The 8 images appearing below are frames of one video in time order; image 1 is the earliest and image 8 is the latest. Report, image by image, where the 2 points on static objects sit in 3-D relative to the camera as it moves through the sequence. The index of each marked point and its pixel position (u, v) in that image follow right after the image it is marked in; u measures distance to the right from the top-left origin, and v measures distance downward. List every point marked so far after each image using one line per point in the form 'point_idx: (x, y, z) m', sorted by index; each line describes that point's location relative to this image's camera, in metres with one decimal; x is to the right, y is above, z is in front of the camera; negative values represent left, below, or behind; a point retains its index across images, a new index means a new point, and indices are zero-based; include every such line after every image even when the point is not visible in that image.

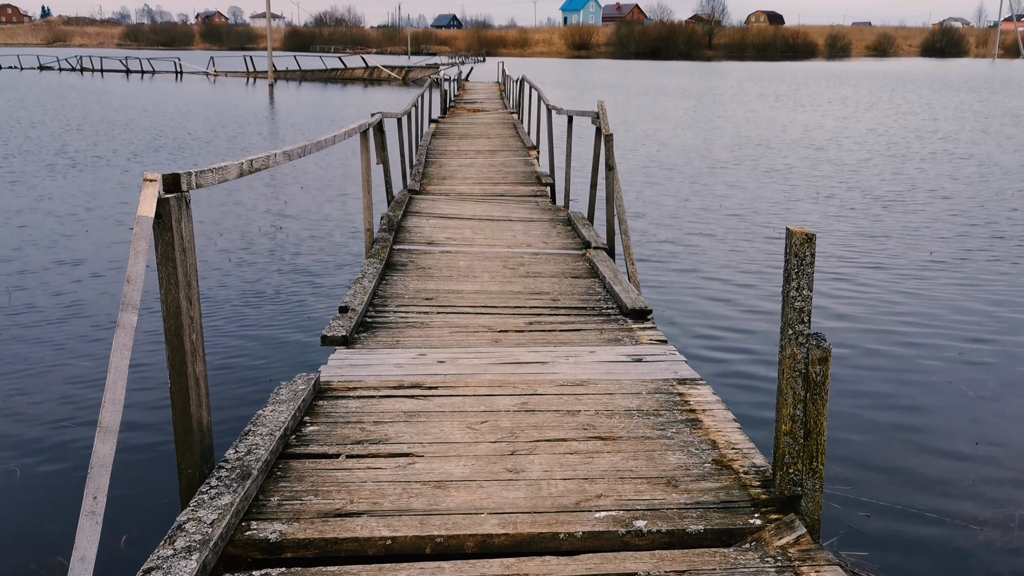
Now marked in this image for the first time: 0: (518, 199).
0: (0.0, +0.8, +9.7) m
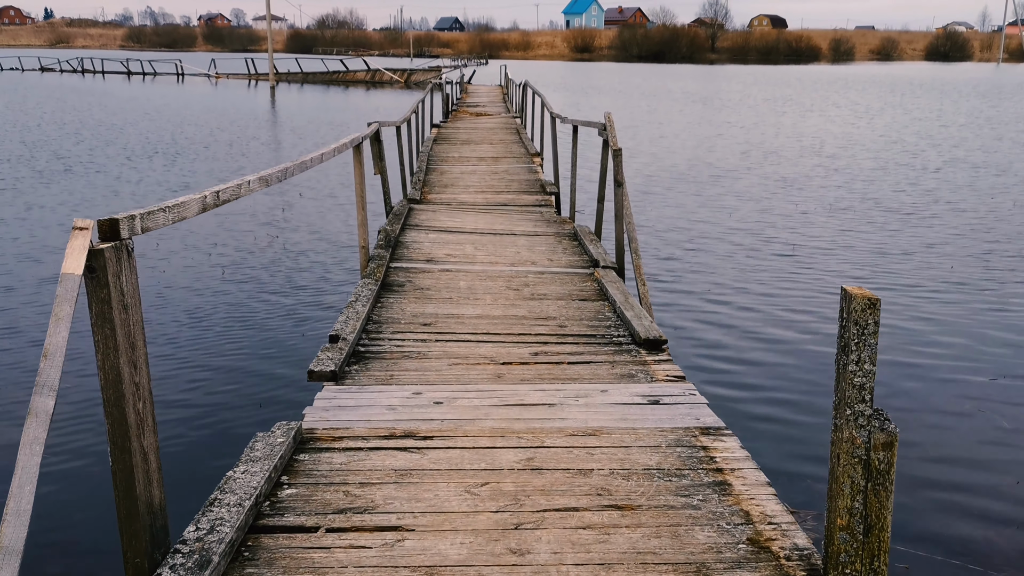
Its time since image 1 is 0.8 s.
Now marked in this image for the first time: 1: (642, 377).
0: (+0.1, +0.6, +9.3) m
1: (+0.5, -0.3, +4.0) m
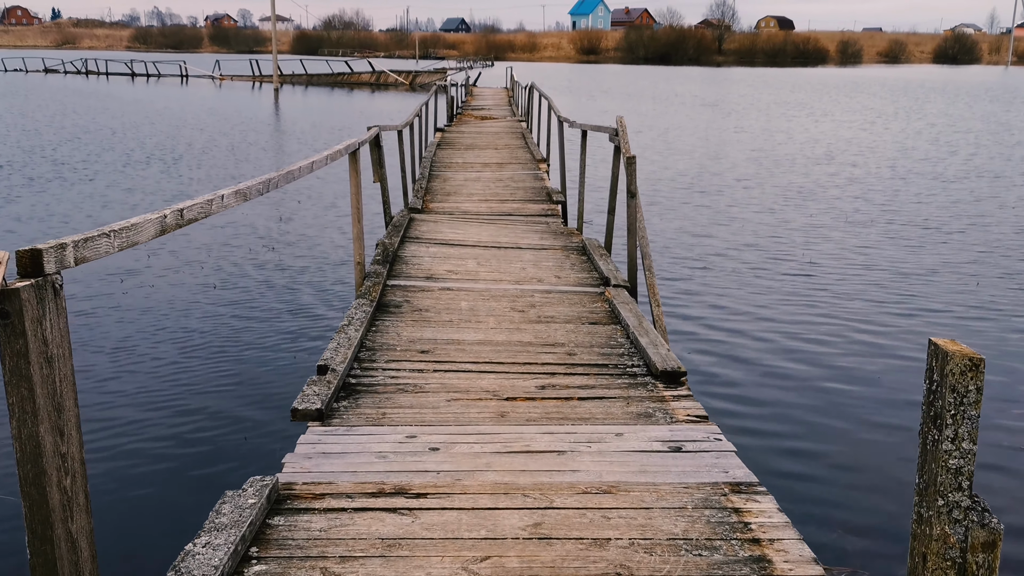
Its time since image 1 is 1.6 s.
0: (+0.1, +0.5, +9.0) m
1: (+0.5, -0.4, +3.6) m
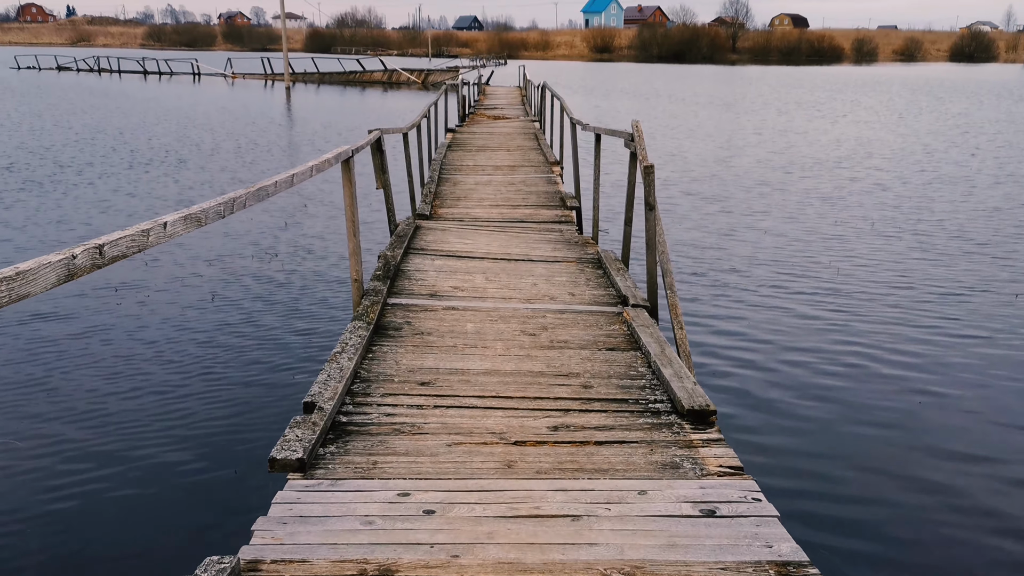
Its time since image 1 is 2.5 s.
0: (+0.2, +0.5, +8.5) m
1: (+0.5, -0.5, +3.2) m
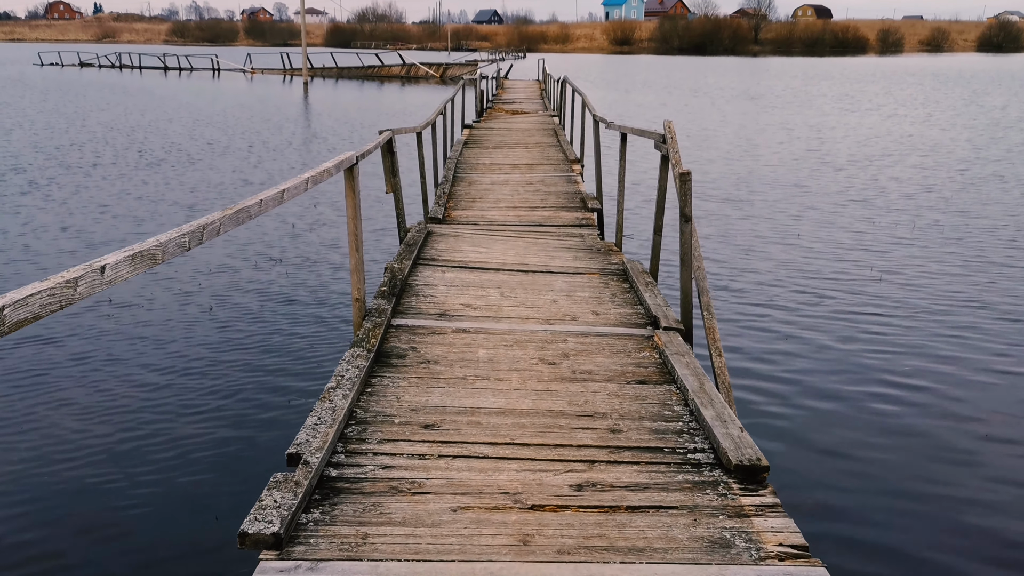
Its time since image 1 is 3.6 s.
0: (+0.3, +0.4, +8.0) m
1: (+0.5, -0.6, +2.6) m
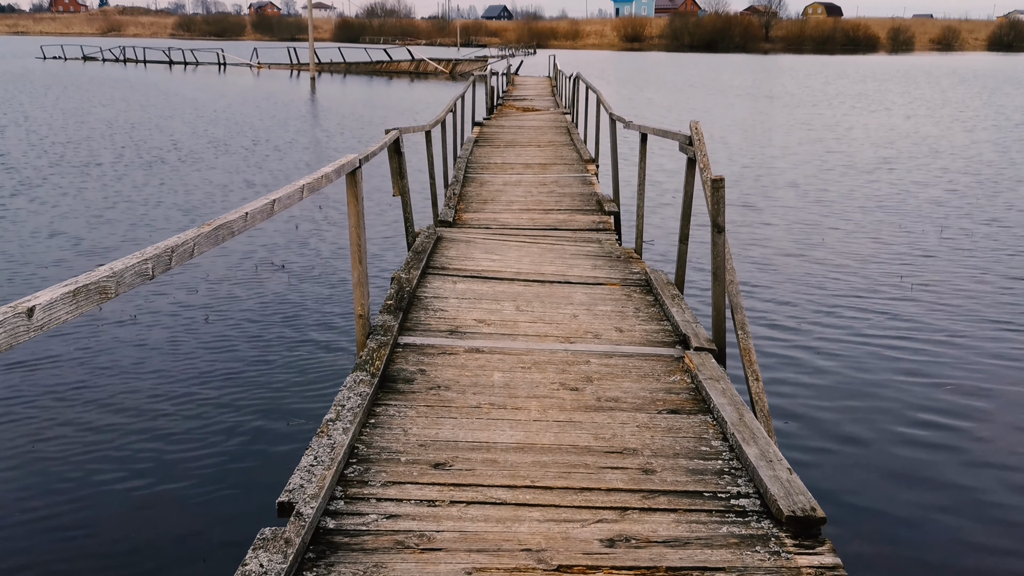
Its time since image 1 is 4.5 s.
0: (+0.4, +0.3, +7.6) m
1: (+0.6, -0.7, +2.2) m
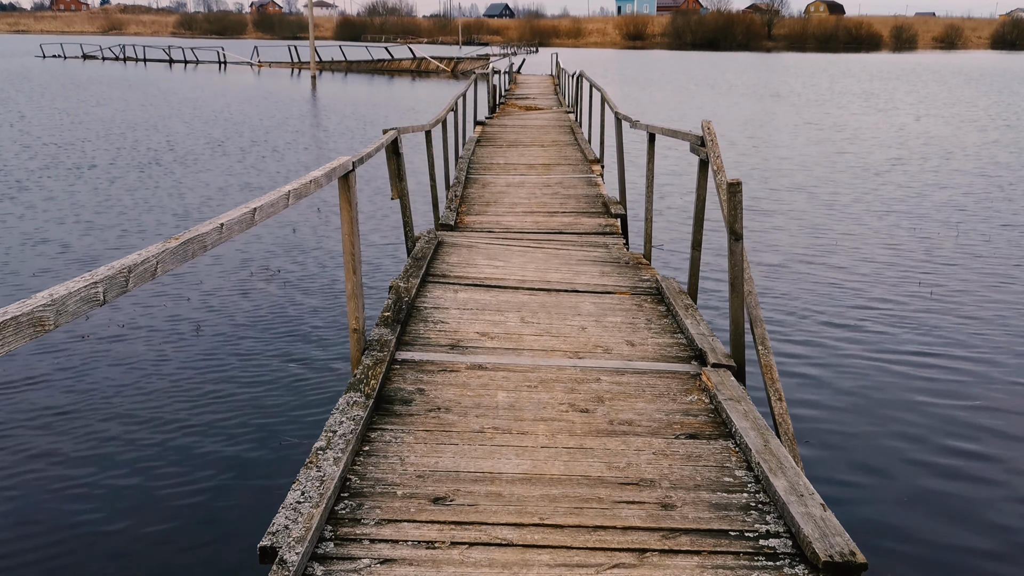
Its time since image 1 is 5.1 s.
0: (+0.4, +0.3, +7.3) m
1: (+0.6, -0.7, +2.0) m
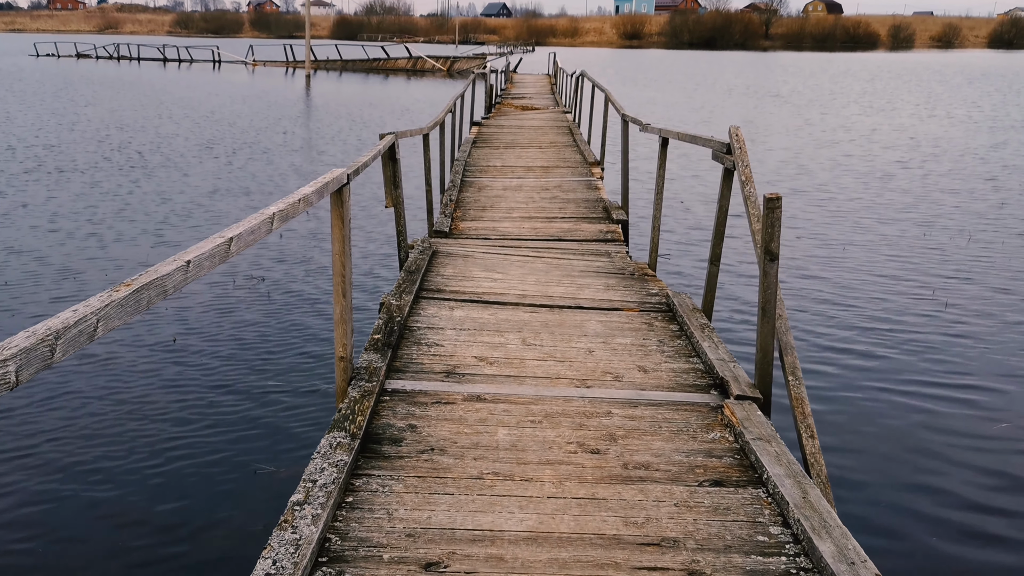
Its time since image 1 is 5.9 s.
0: (+0.4, +0.2, +6.9) m
1: (+0.6, -0.8, +1.6) m
